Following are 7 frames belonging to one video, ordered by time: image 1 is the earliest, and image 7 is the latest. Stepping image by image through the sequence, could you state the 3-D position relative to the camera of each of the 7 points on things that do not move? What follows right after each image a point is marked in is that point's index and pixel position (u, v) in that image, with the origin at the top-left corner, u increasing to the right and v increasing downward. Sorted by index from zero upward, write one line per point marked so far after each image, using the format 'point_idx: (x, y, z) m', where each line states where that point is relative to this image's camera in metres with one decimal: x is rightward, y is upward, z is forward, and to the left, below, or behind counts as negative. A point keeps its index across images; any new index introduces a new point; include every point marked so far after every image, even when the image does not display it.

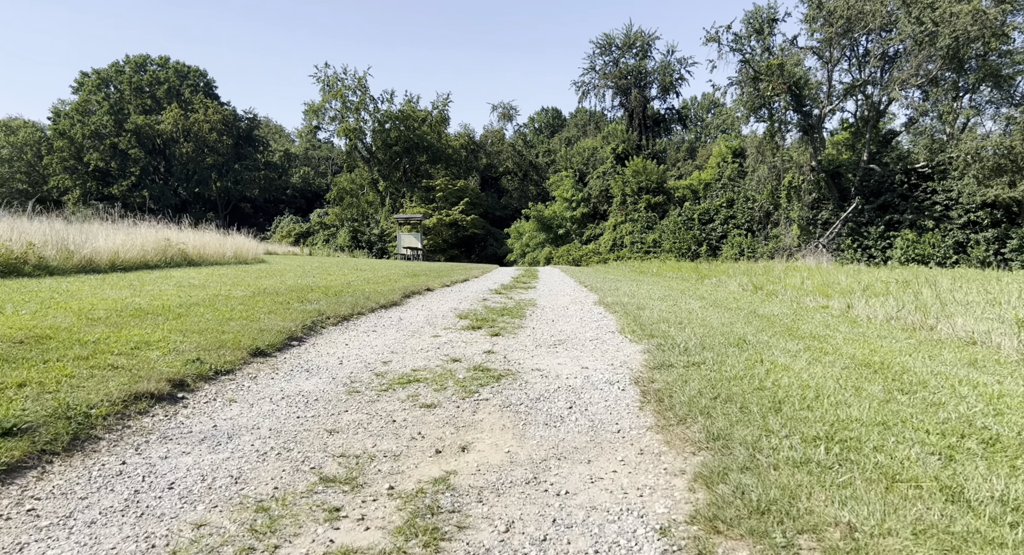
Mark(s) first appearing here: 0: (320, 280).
0: (-2.9, -0.1, +10.1) m
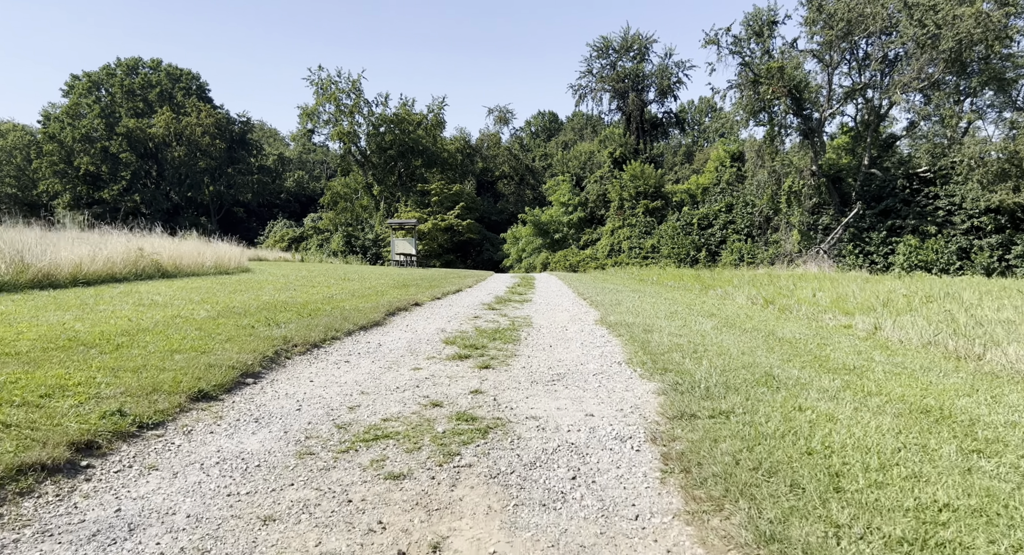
0: (-3.0, -0.3, +9.4) m
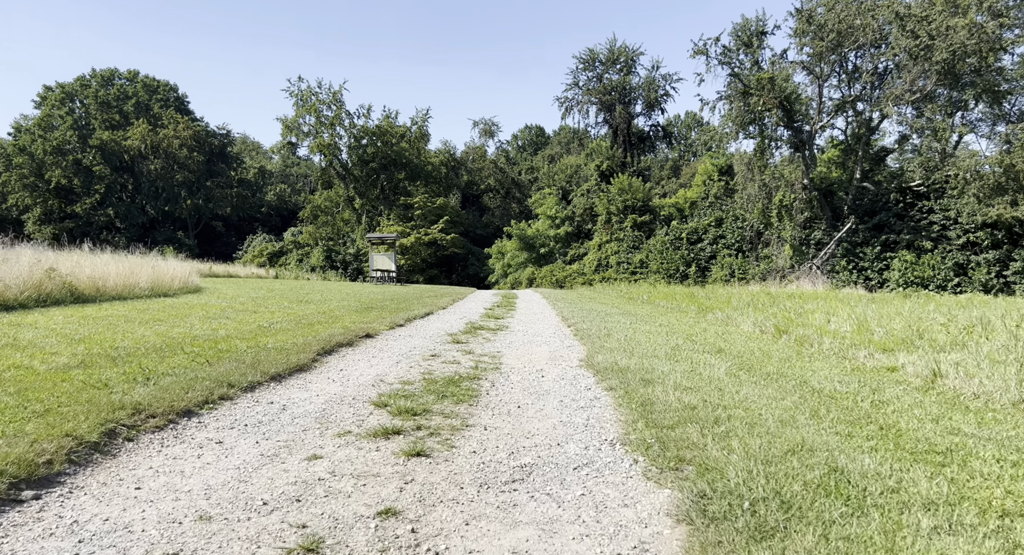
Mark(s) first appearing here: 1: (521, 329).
0: (-3.4, -0.6, +7.9) m
1: (+0.2, -0.7, +9.6) m
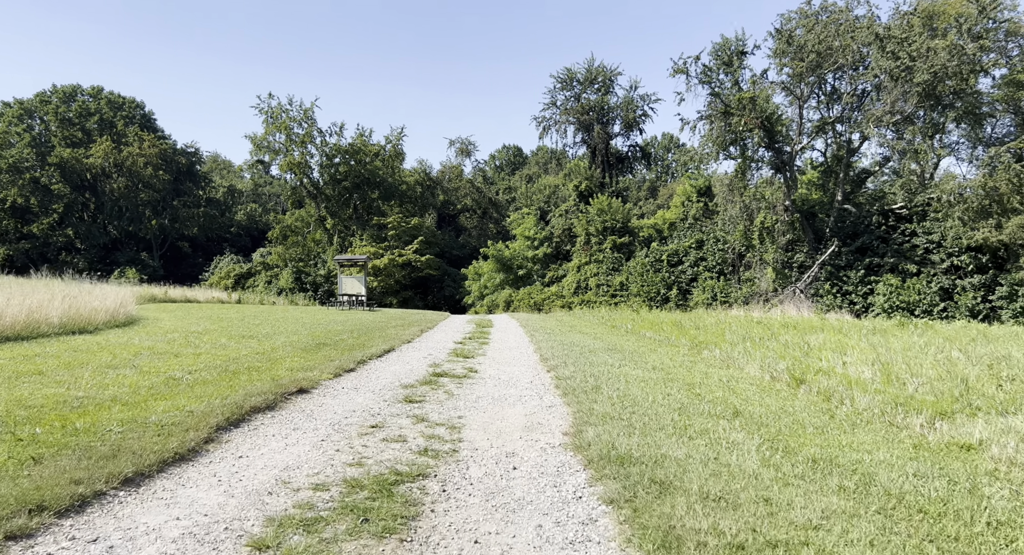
0: (-3.7, -1.0, +6.3) m
1: (-0.2, -1.2, +8.2) m
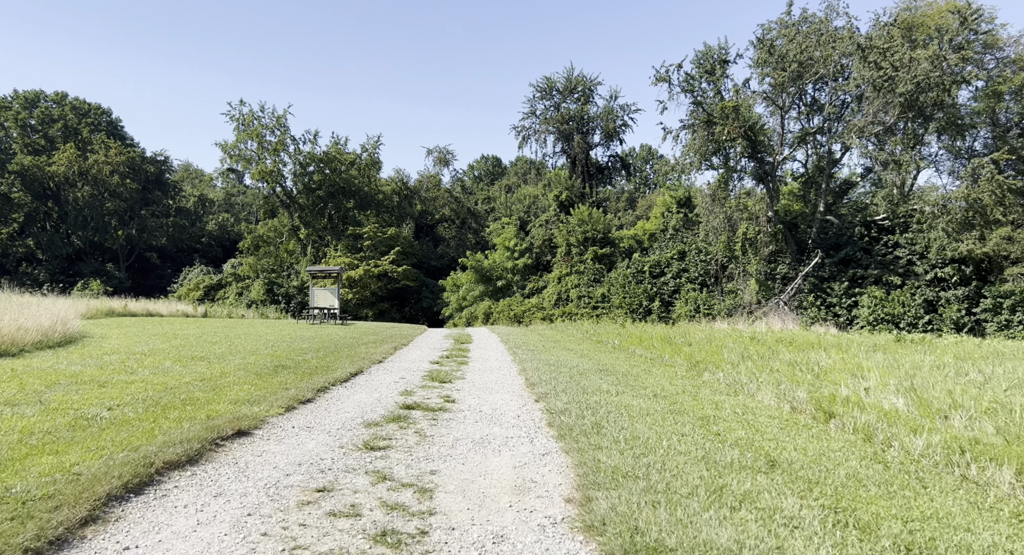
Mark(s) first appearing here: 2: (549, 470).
0: (-3.8, -1.1, +5.1) m
1: (-0.4, -1.4, +7.1) m
2: (+0.2, -1.3, +4.3) m
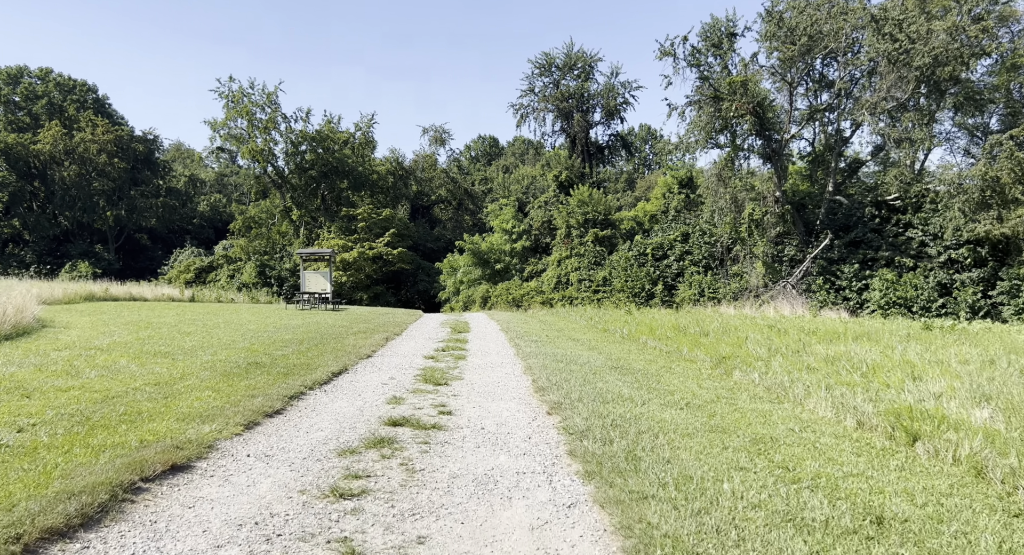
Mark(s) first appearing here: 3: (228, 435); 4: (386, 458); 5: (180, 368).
0: (-3.7, -1.1, +3.9) m
1: (-0.3, -1.3, +5.9) m
2: (+0.3, -1.2, +3.1) m
3: (-2.1, -1.2, +5.0) m
4: (-0.9, -1.2, +4.5) m
5: (-4.2, -1.1, +8.3) m
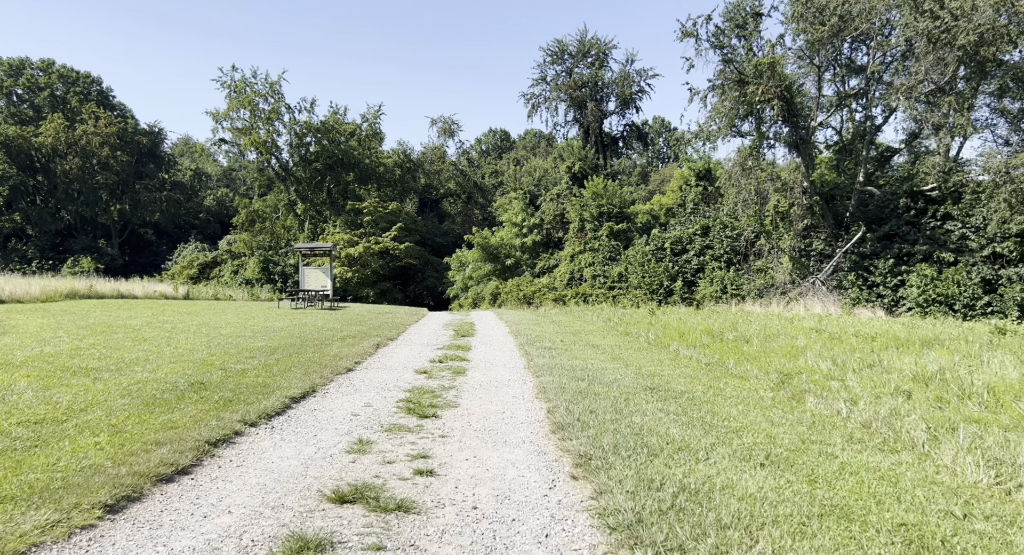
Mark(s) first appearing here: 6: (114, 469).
0: (-3.7, -1.1, +2.0) m
1: (-0.3, -1.3, +4.0) m
2: (+0.3, -1.3, +1.2) m
3: (-2.1, -1.2, +3.1) m
4: (-0.9, -1.2, +2.6) m
5: (-4.1, -1.1, +6.5) m
6: (-2.5, -1.2, +4.1) m
